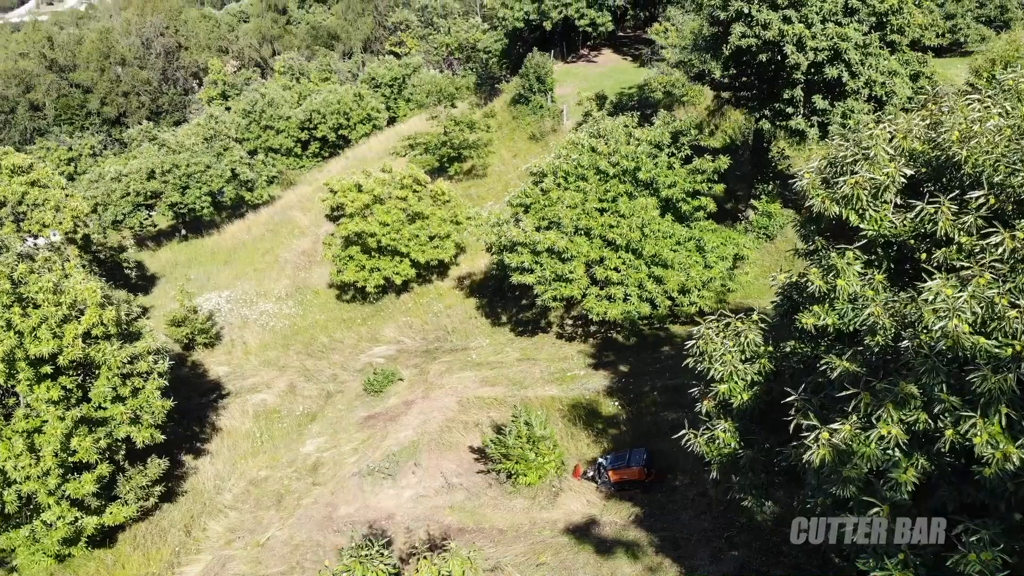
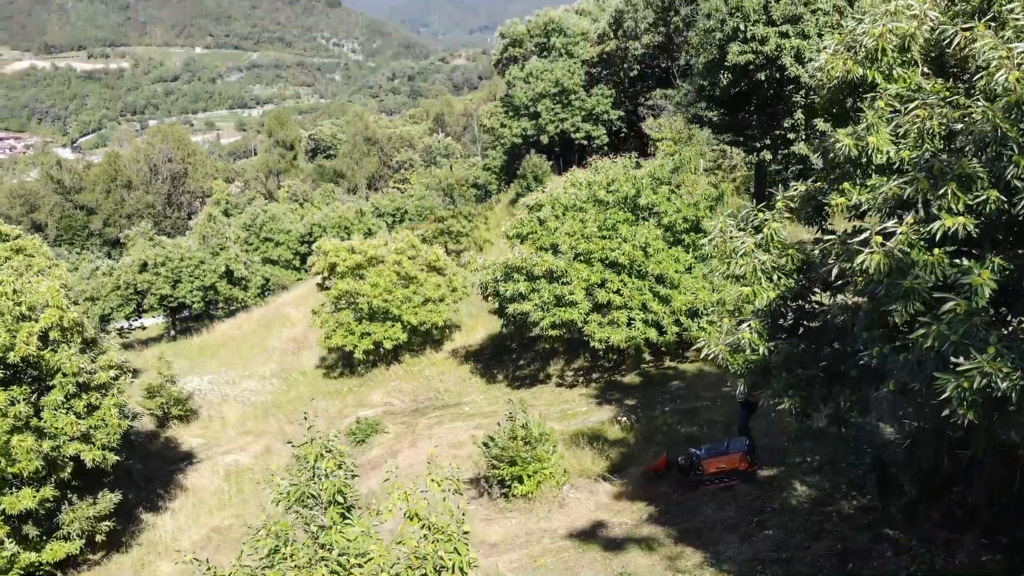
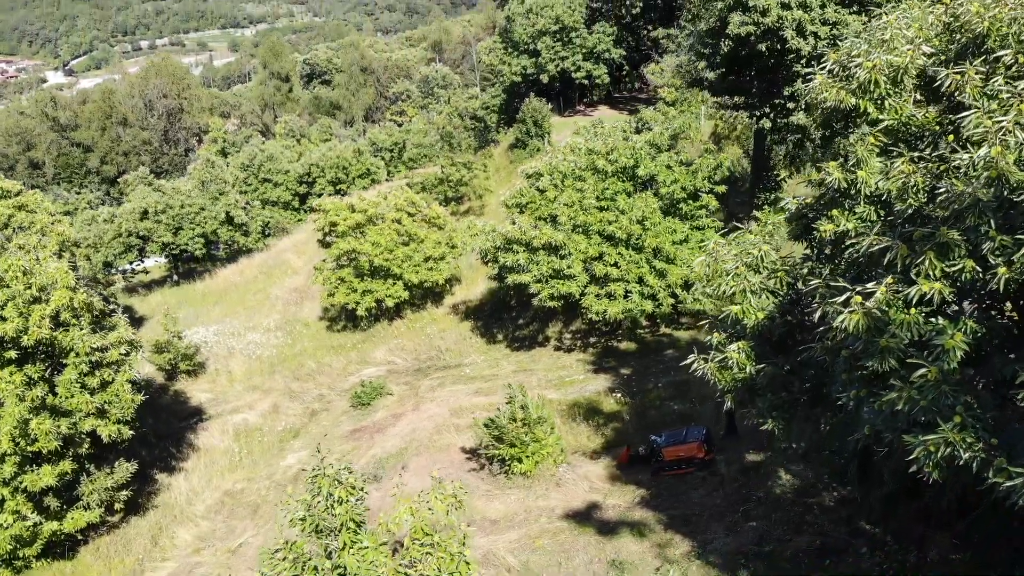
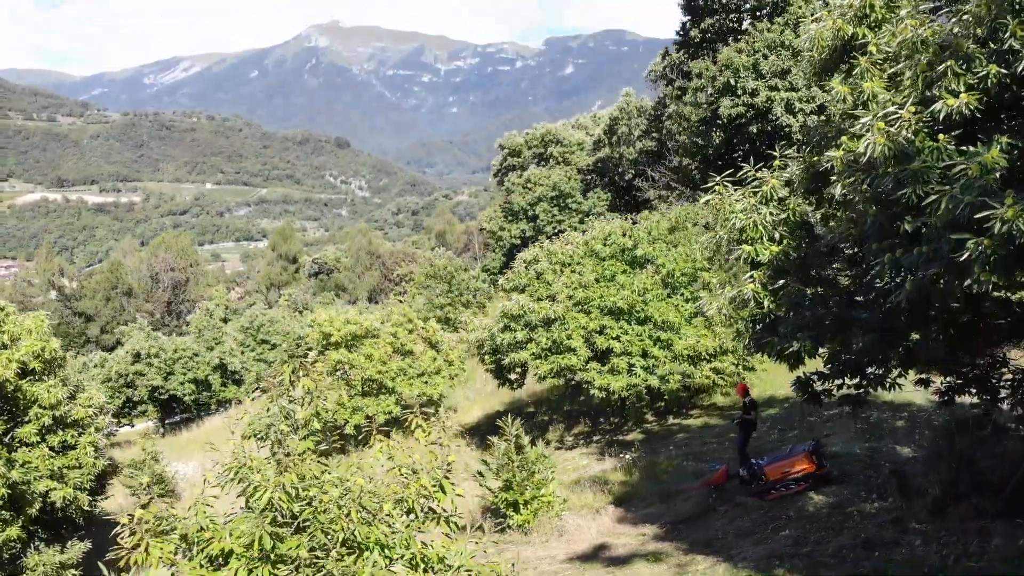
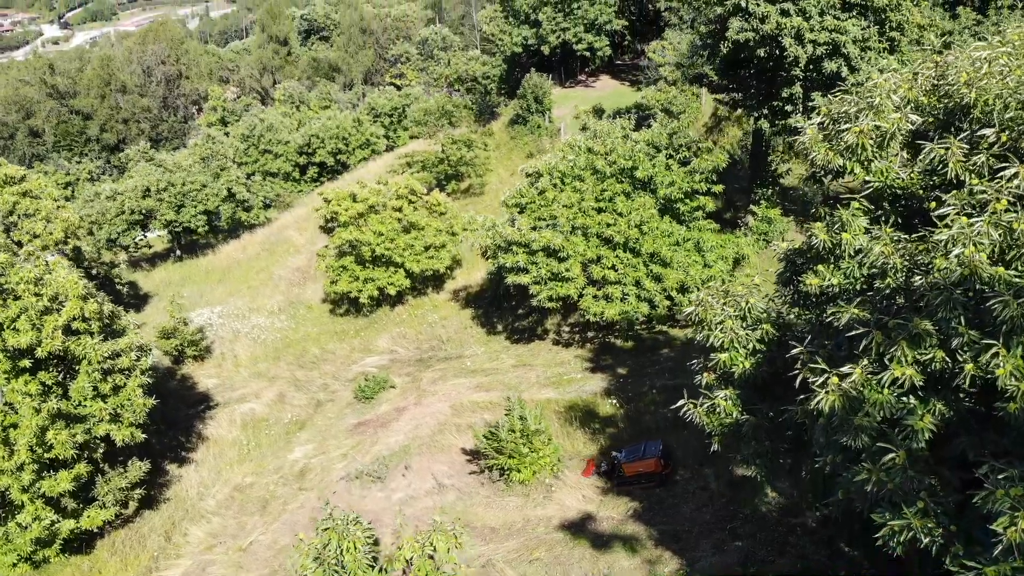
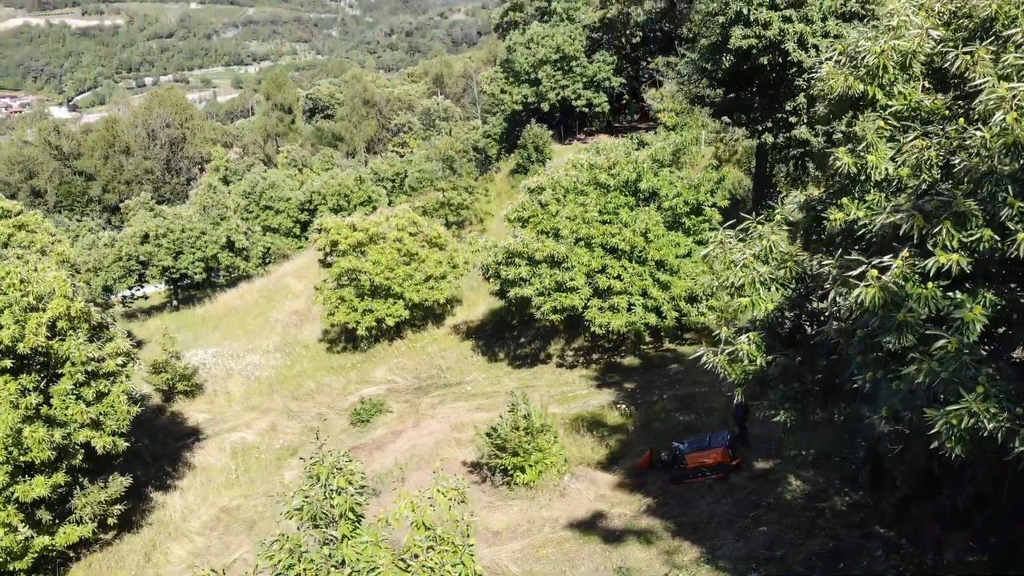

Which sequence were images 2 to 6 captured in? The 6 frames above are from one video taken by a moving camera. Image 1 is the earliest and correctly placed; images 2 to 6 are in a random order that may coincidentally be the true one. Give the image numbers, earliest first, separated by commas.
5, 3, 6, 2, 4
